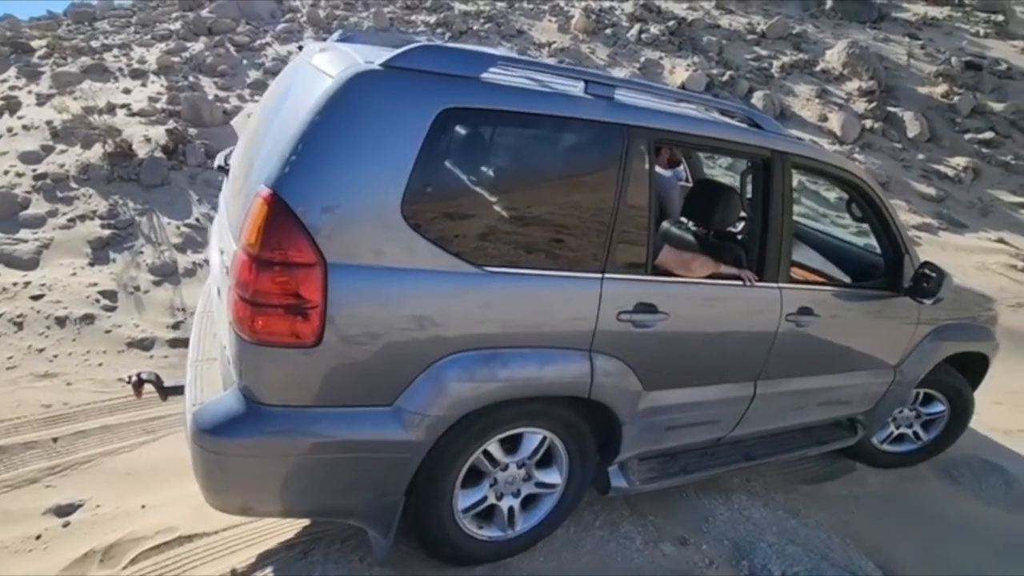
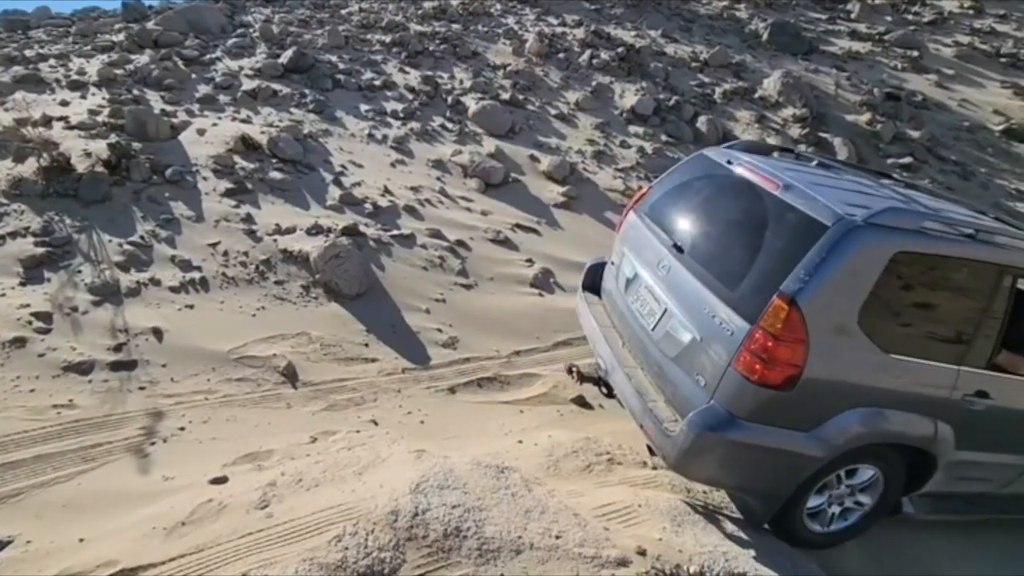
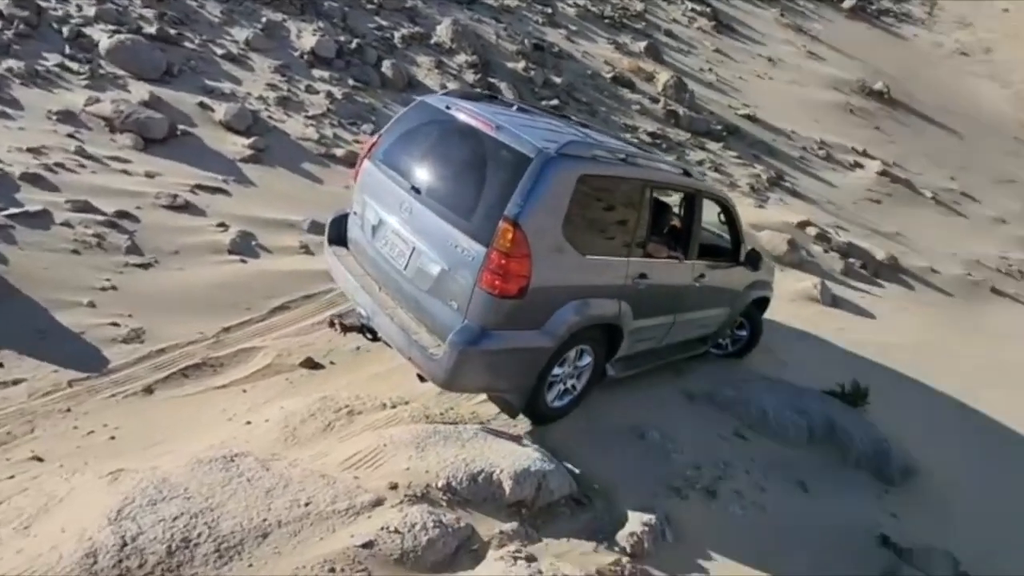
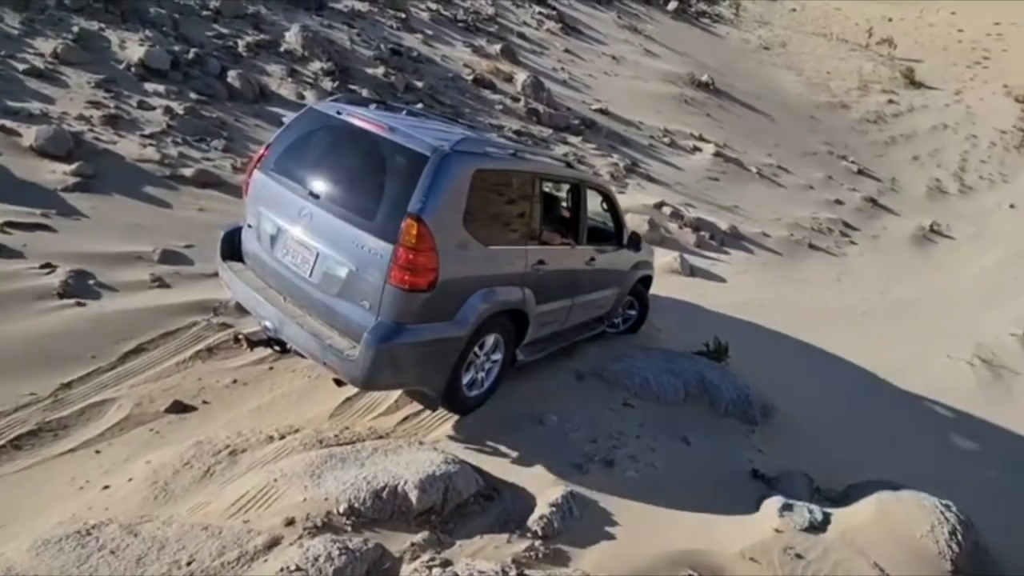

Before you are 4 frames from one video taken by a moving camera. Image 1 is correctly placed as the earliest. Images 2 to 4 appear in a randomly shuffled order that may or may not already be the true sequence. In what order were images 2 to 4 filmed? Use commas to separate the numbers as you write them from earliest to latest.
2, 3, 4
